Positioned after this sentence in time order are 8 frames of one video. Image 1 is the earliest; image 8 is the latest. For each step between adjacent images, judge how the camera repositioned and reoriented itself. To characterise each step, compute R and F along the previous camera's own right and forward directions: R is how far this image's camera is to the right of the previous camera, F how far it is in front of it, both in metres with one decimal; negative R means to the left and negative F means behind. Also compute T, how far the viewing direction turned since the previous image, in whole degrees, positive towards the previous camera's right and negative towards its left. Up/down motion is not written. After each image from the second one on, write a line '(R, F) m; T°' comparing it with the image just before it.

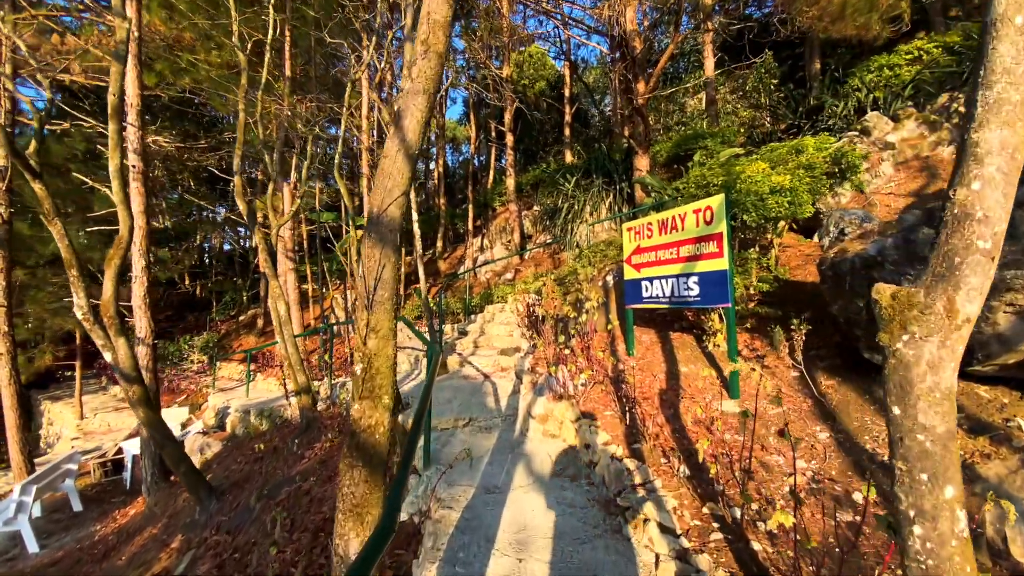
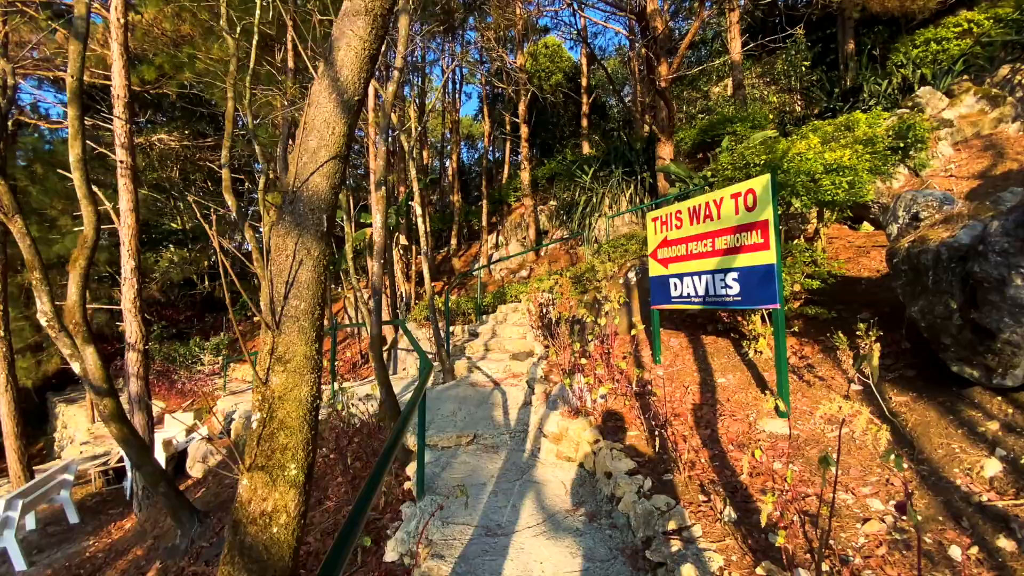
(+0.1, +0.6) m; -2°
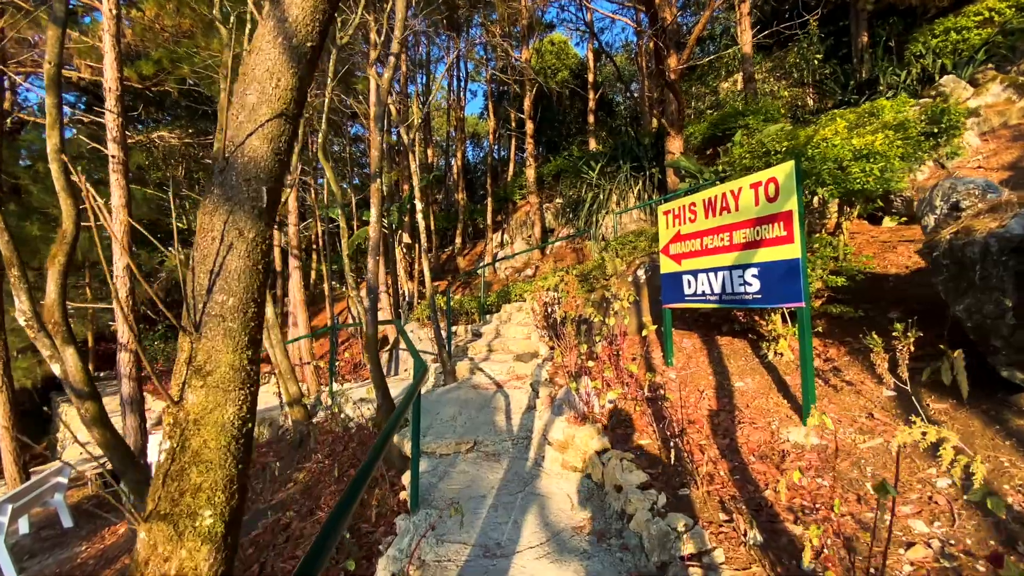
(0.0, +0.3) m; -1°
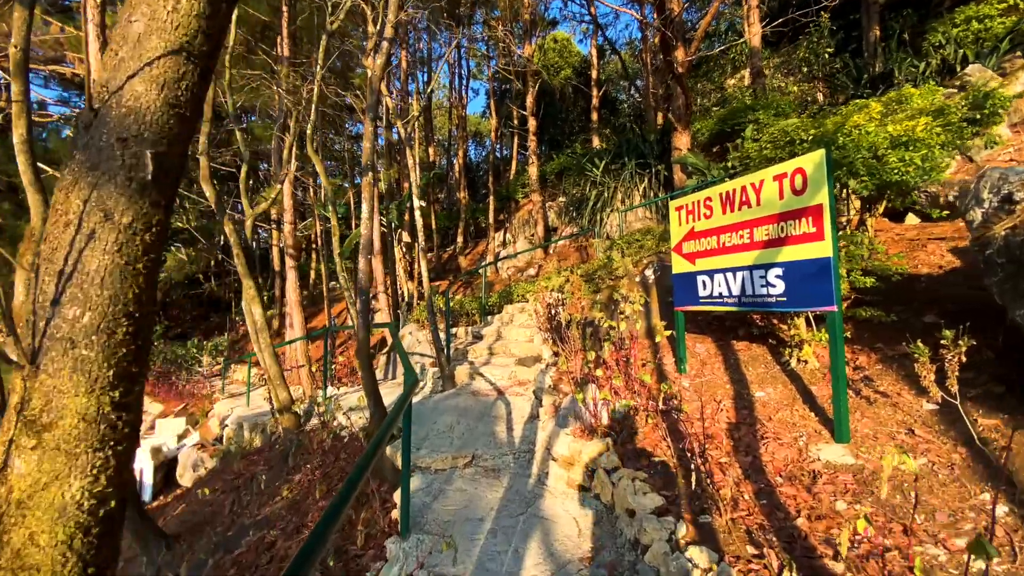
(0.0, +0.3) m; 0°
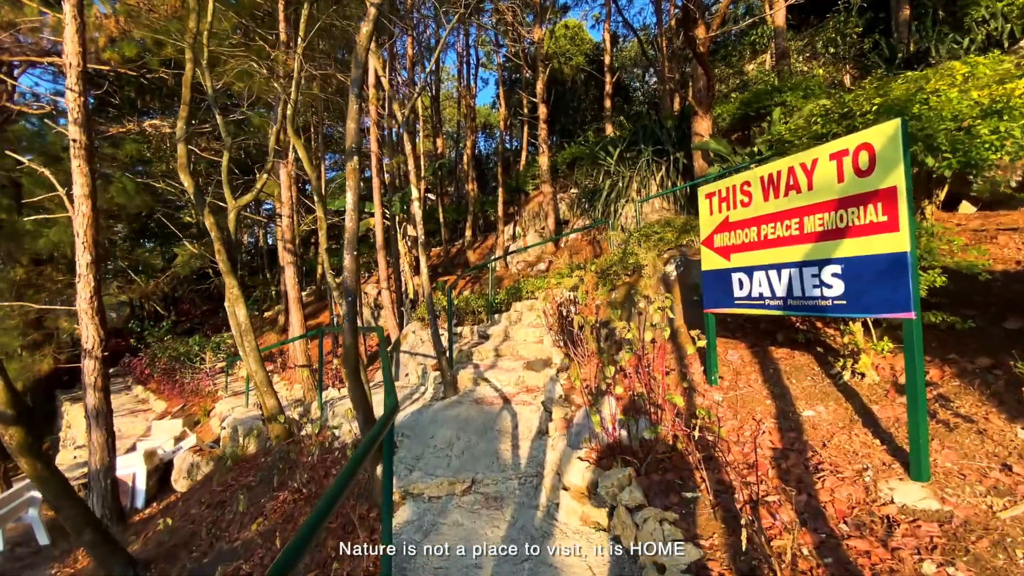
(0.0, +0.5) m; -1°
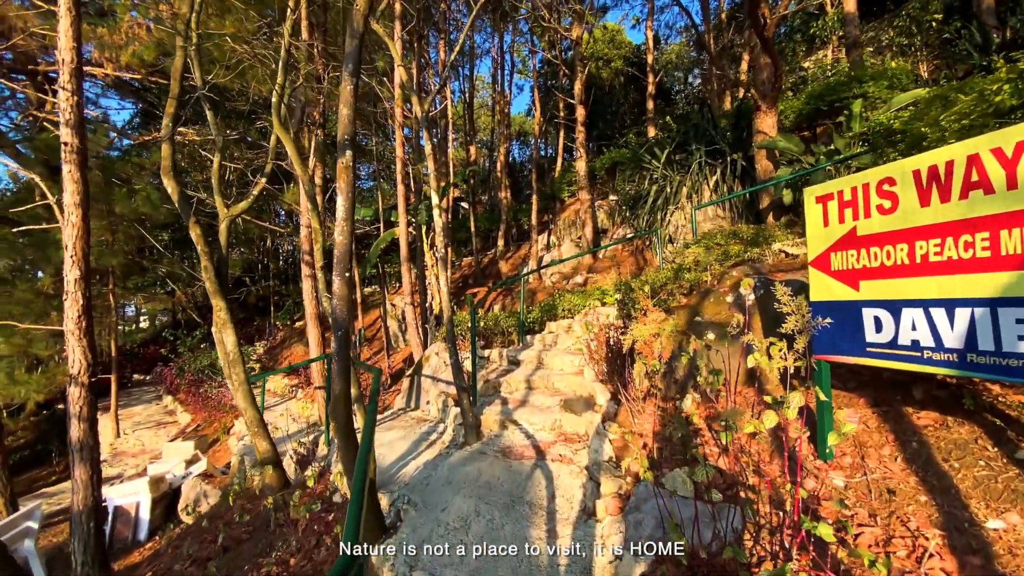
(0.0, +0.9) m; -4°
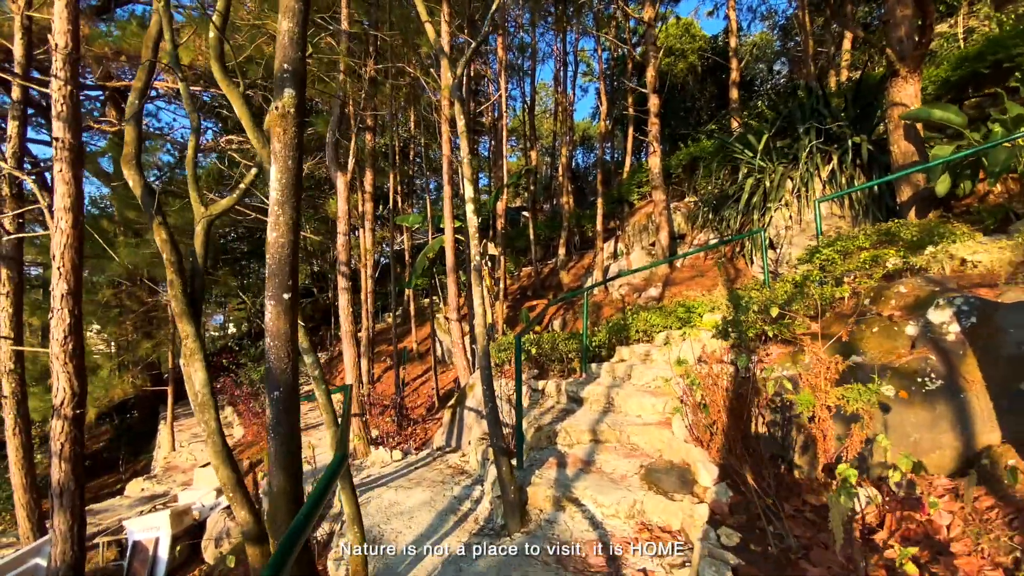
(0.0, +1.2) m; -7°
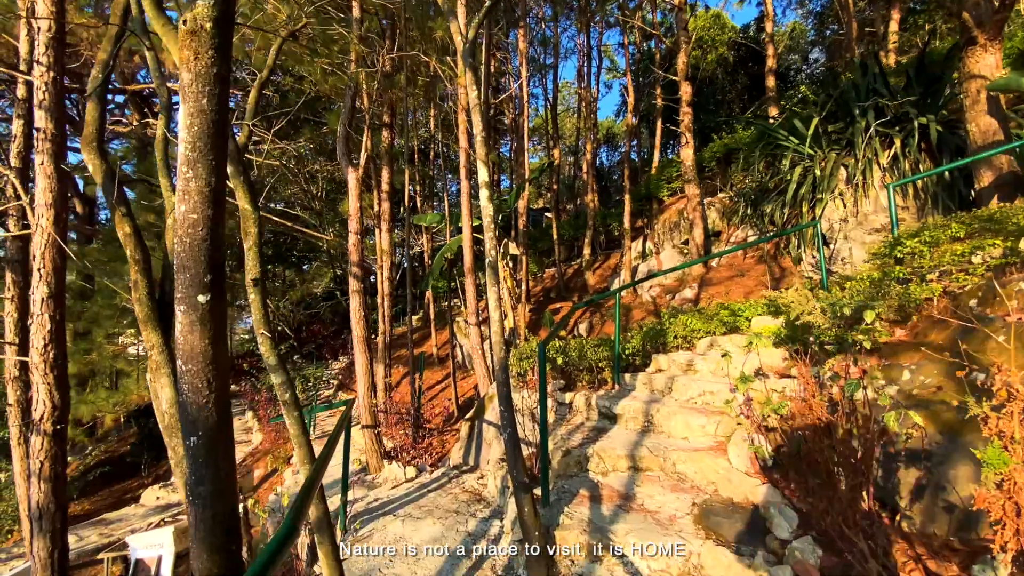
(0.0, +0.6) m; -3°
